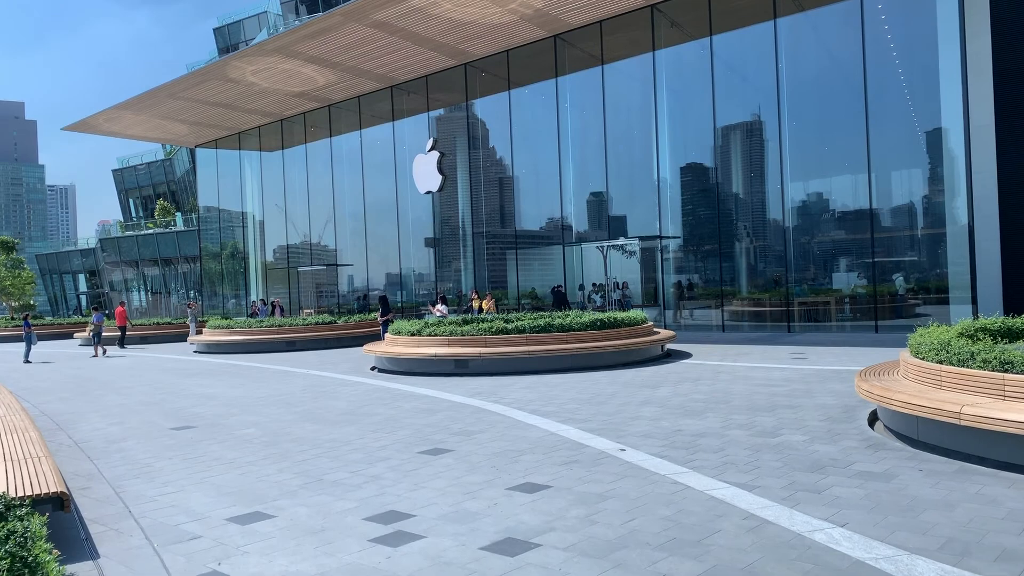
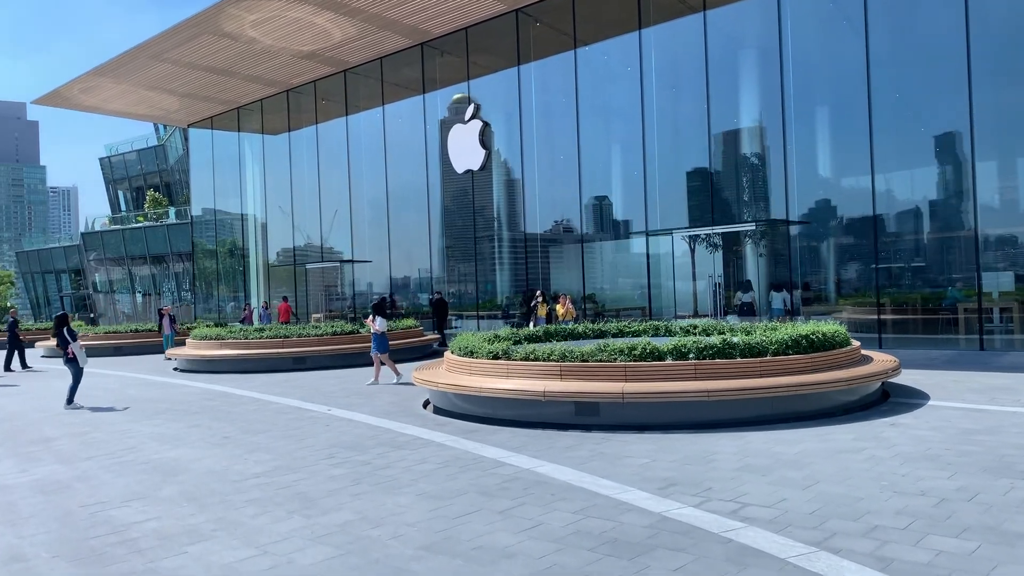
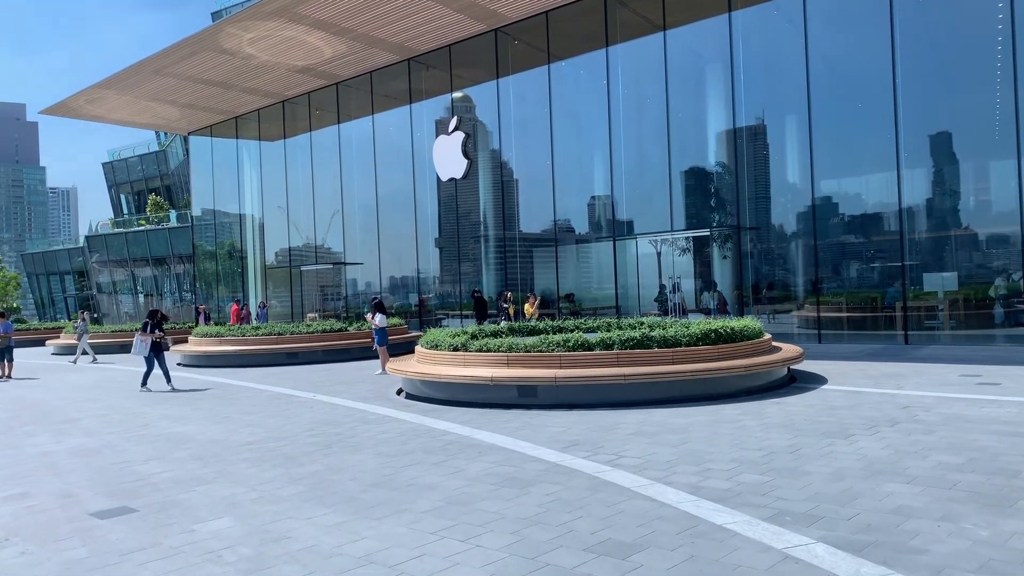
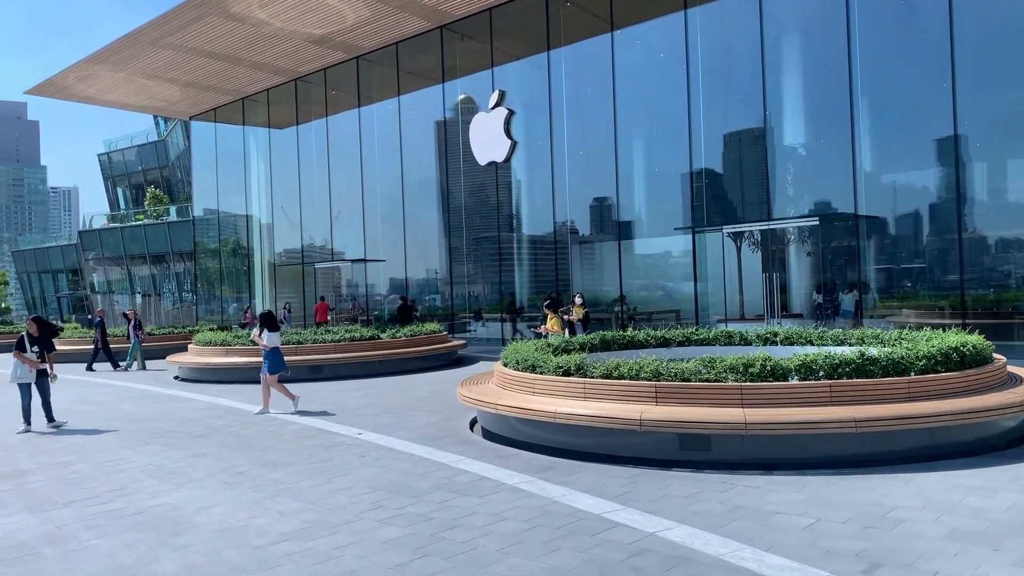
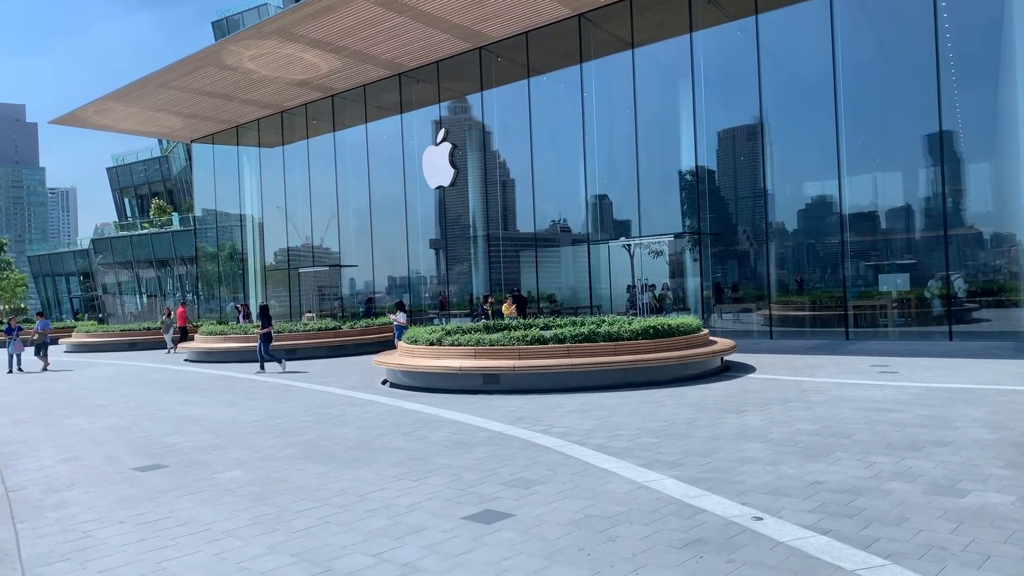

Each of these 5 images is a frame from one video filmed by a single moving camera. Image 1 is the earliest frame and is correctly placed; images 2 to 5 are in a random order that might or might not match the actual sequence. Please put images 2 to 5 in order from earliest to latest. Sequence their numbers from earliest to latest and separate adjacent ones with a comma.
5, 3, 2, 4
